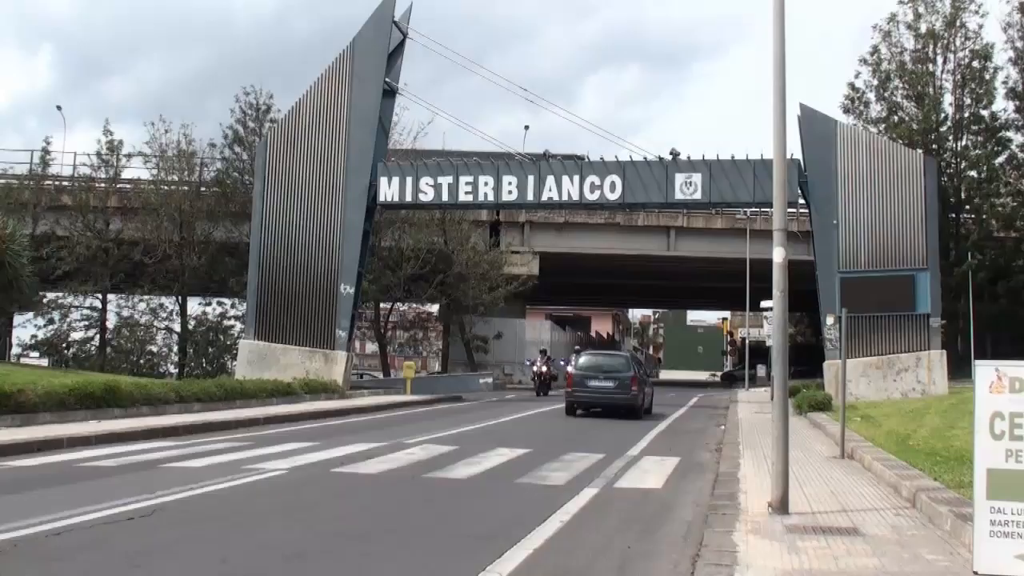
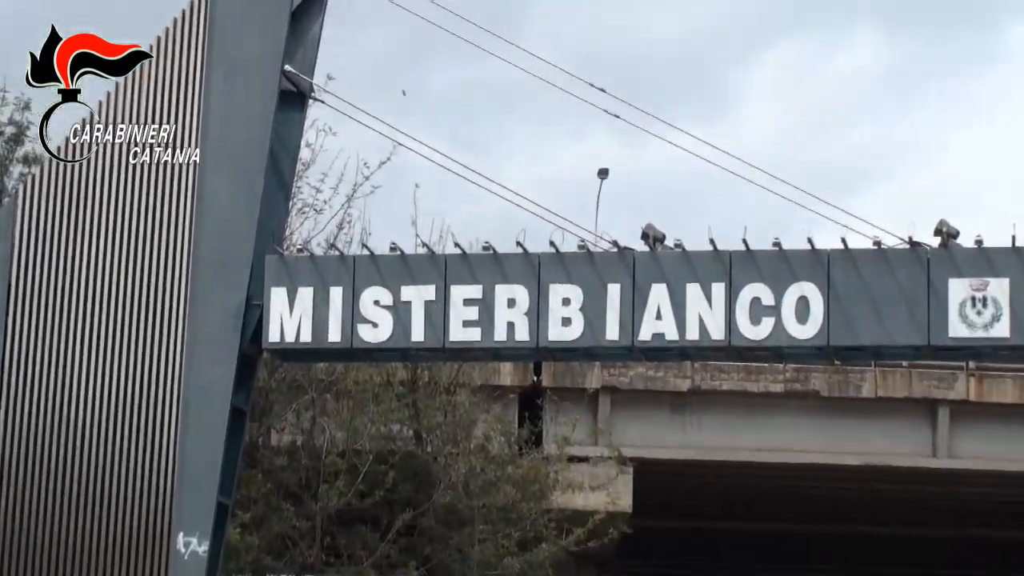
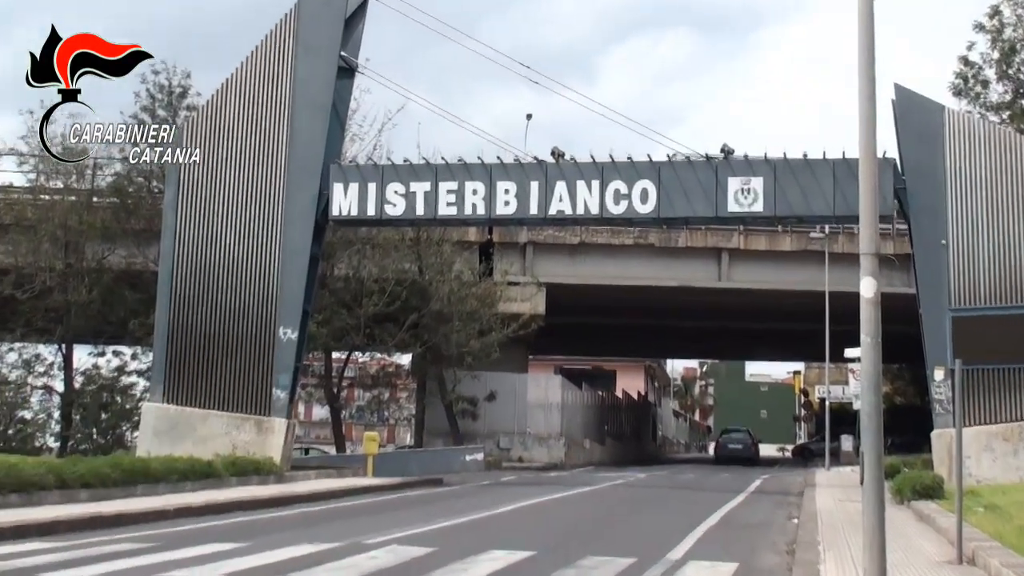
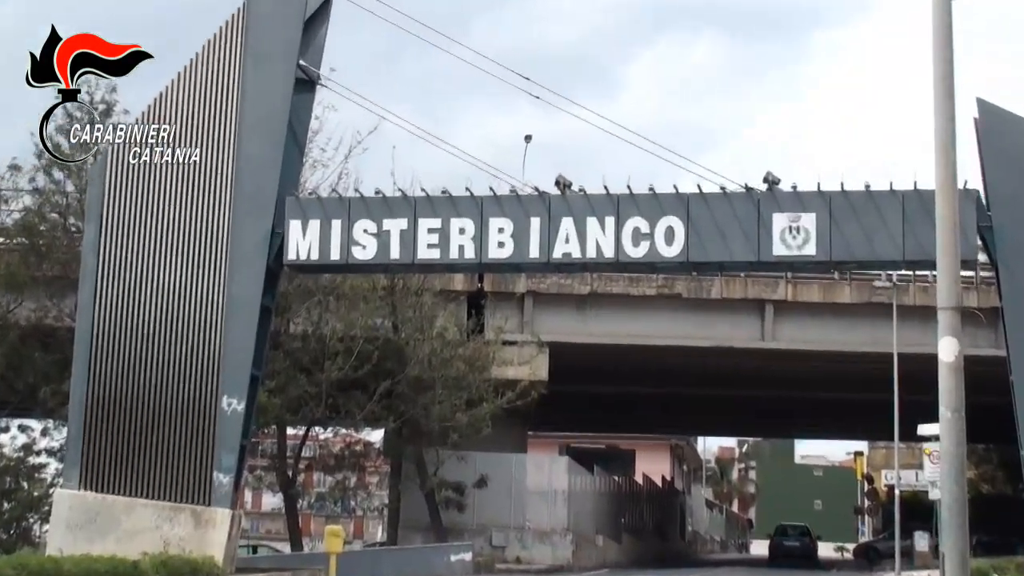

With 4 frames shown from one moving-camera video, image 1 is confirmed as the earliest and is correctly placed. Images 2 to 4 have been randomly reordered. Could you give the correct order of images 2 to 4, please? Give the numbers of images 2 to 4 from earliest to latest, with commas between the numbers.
3, 4, 2
